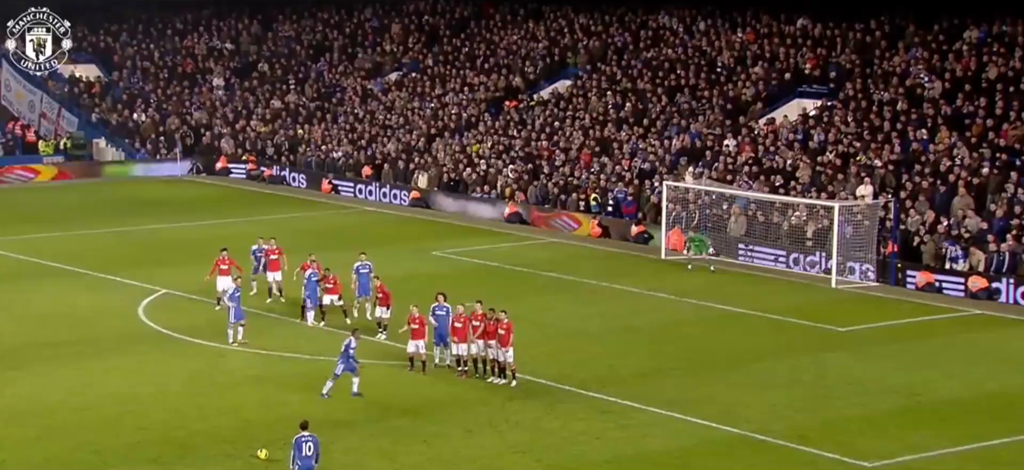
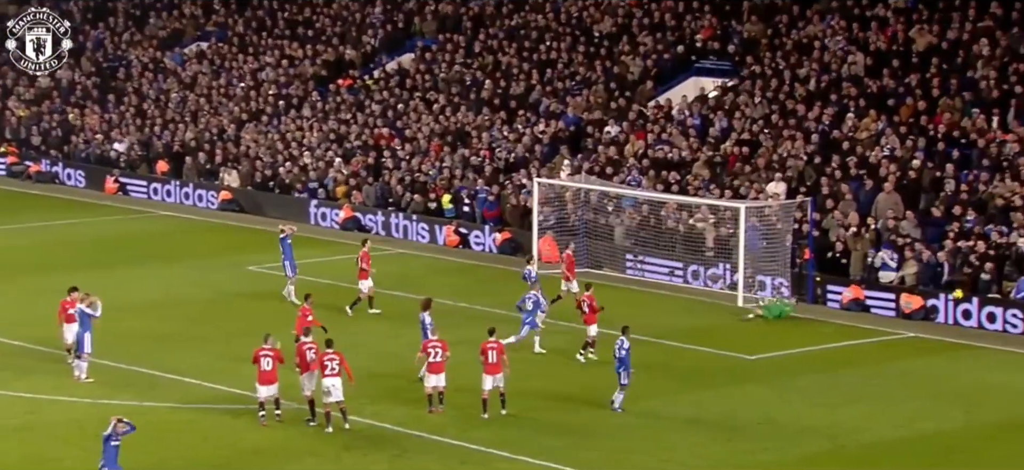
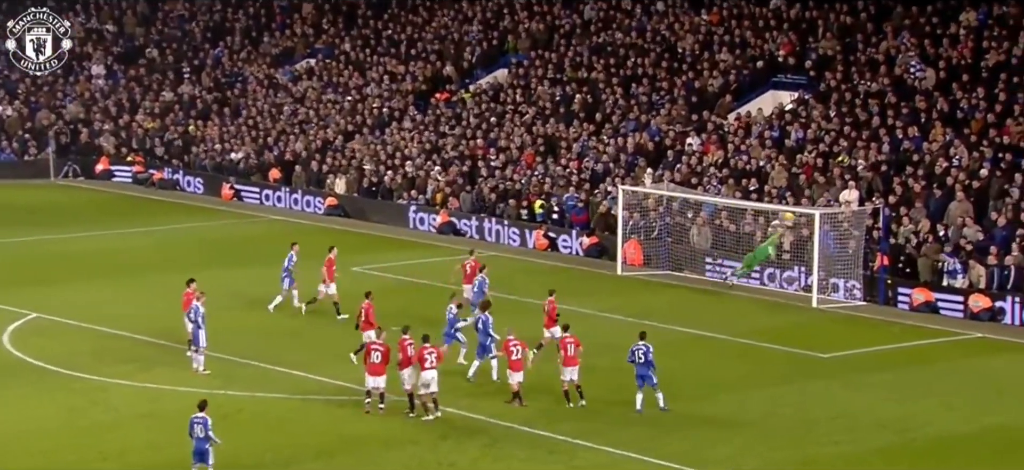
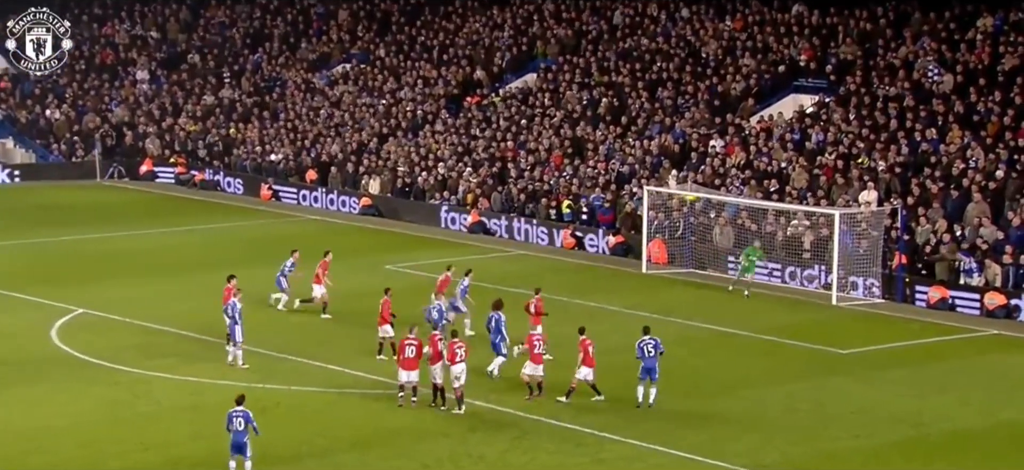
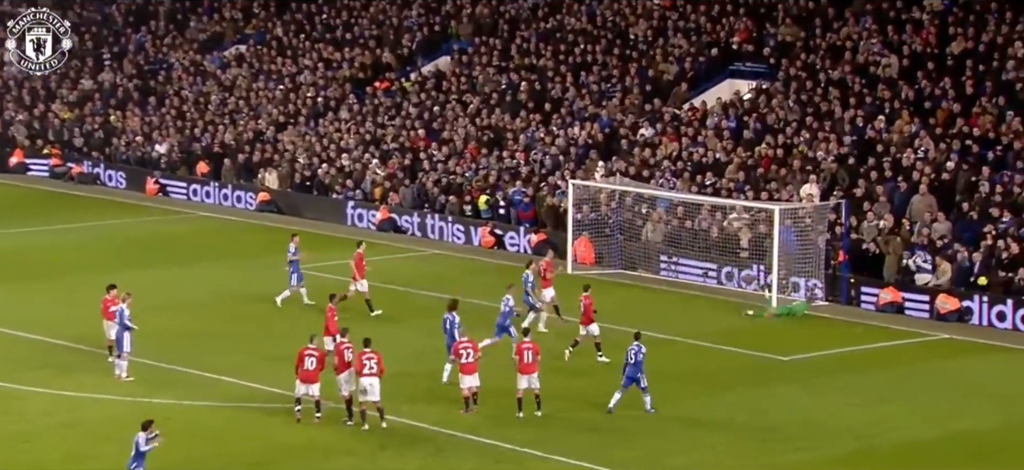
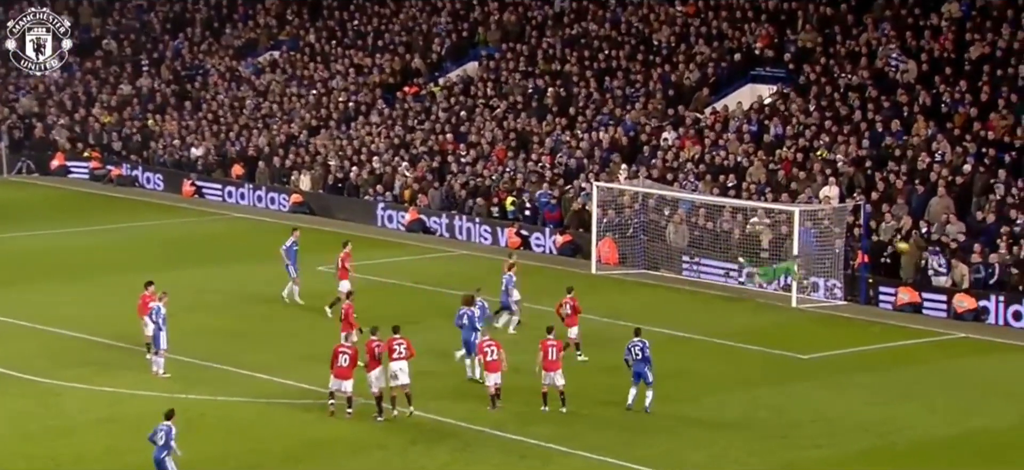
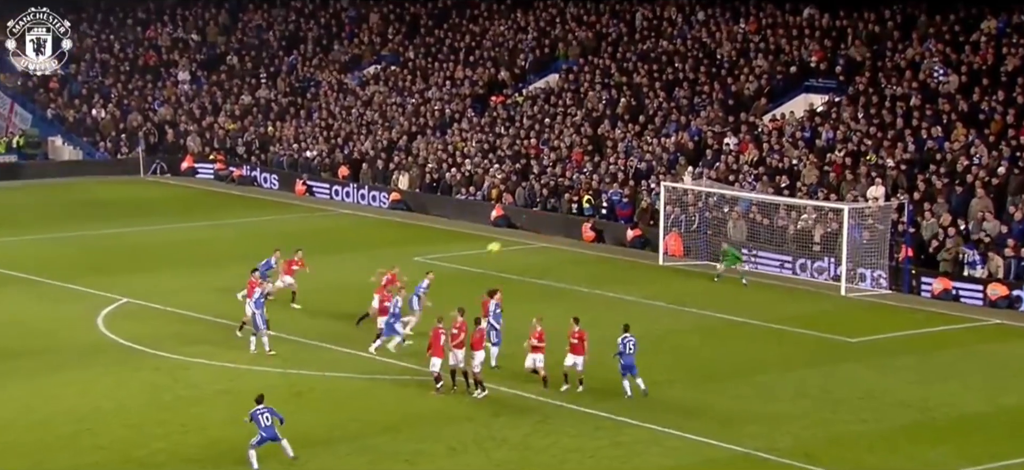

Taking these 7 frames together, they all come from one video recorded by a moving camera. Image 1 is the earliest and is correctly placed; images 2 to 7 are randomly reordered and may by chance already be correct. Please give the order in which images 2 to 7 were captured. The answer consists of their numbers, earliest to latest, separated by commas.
7, 4, 3, 6, 5, 2
